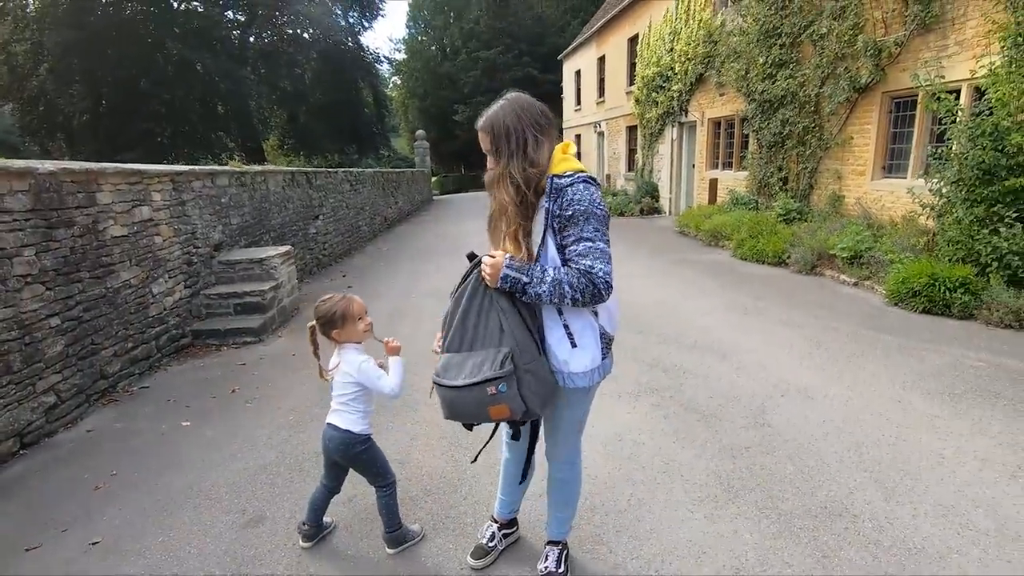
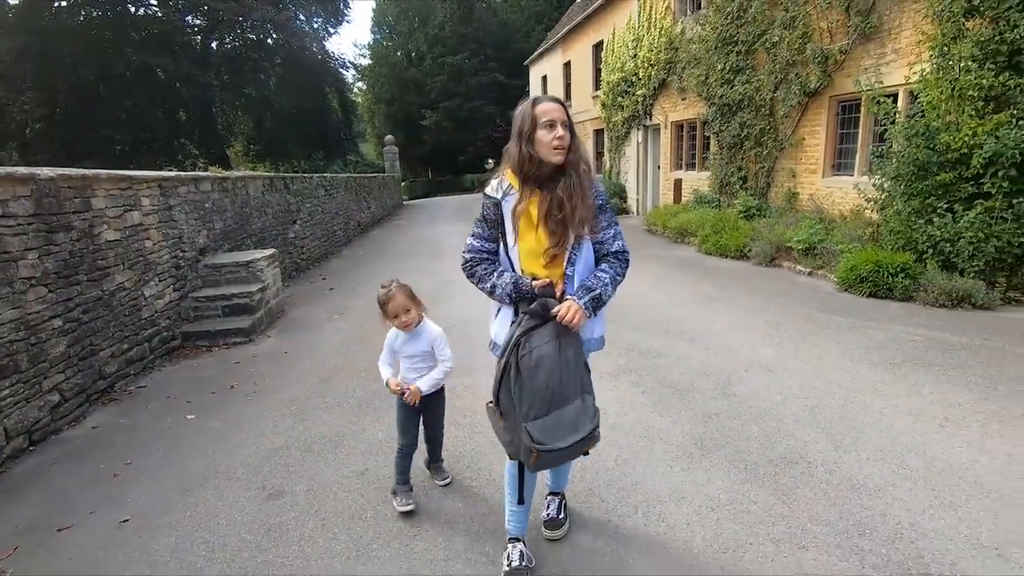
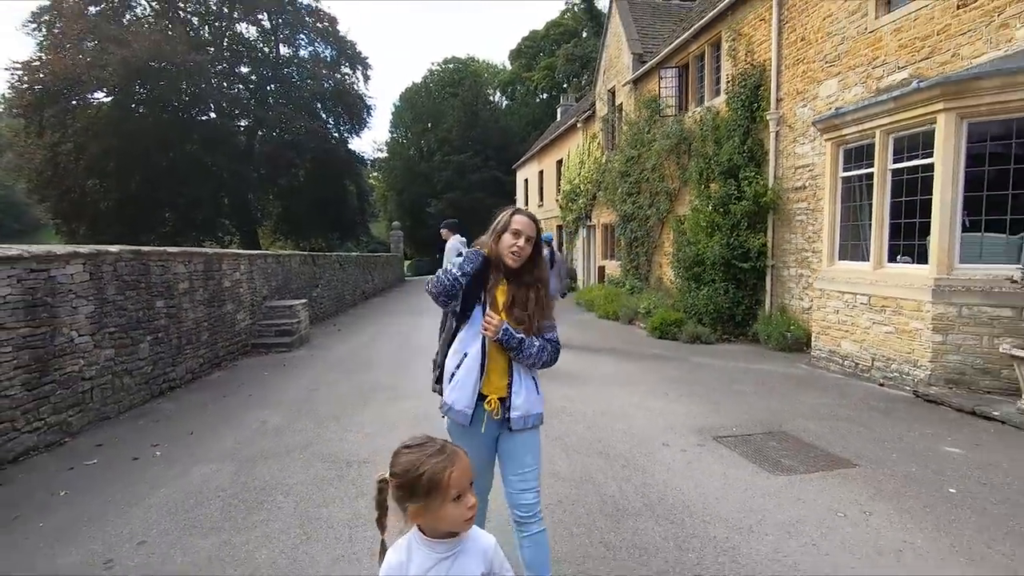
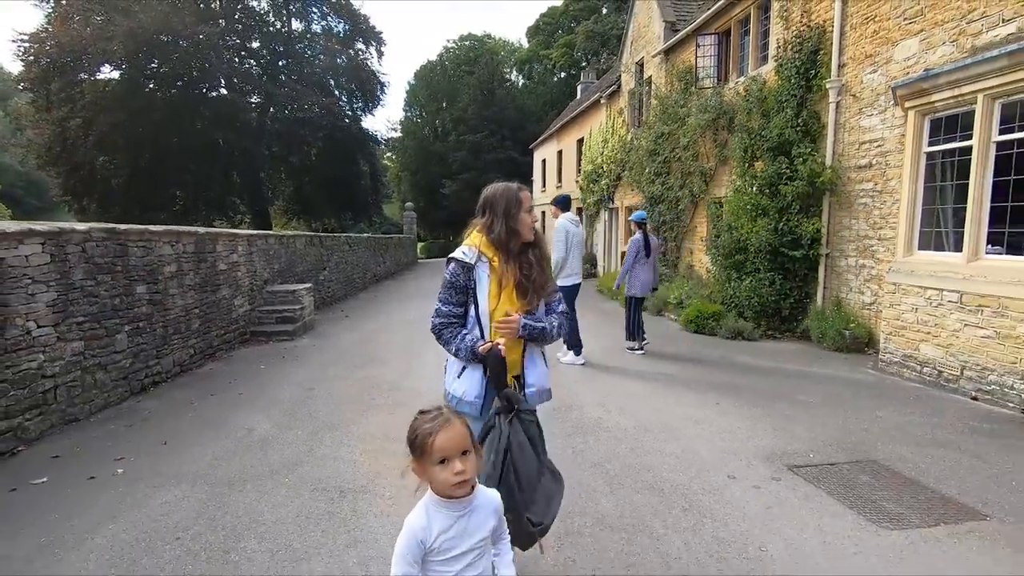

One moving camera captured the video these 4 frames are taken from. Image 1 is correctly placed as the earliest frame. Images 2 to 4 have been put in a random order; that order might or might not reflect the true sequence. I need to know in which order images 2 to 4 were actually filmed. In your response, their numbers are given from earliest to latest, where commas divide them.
2, 4, 3
